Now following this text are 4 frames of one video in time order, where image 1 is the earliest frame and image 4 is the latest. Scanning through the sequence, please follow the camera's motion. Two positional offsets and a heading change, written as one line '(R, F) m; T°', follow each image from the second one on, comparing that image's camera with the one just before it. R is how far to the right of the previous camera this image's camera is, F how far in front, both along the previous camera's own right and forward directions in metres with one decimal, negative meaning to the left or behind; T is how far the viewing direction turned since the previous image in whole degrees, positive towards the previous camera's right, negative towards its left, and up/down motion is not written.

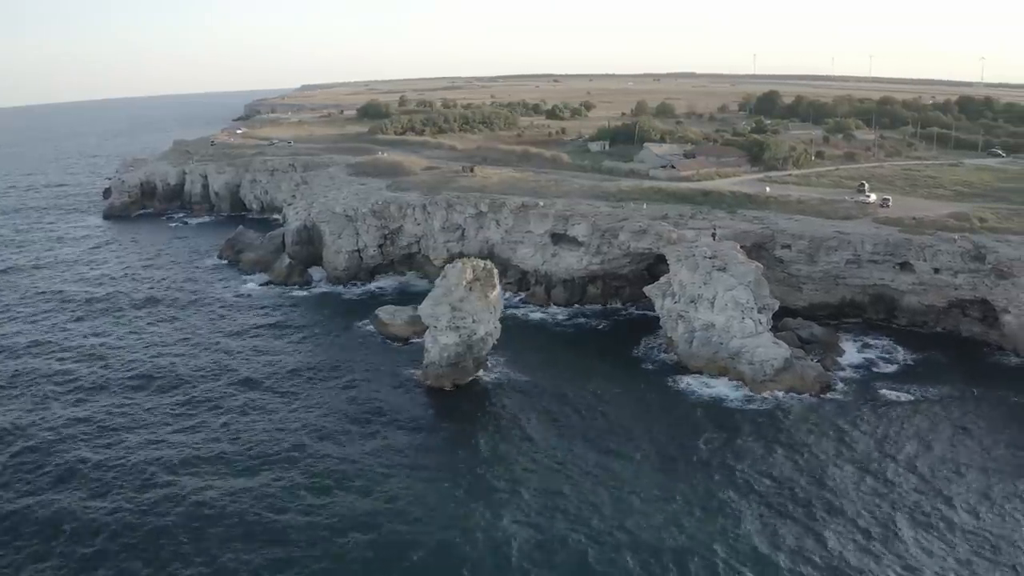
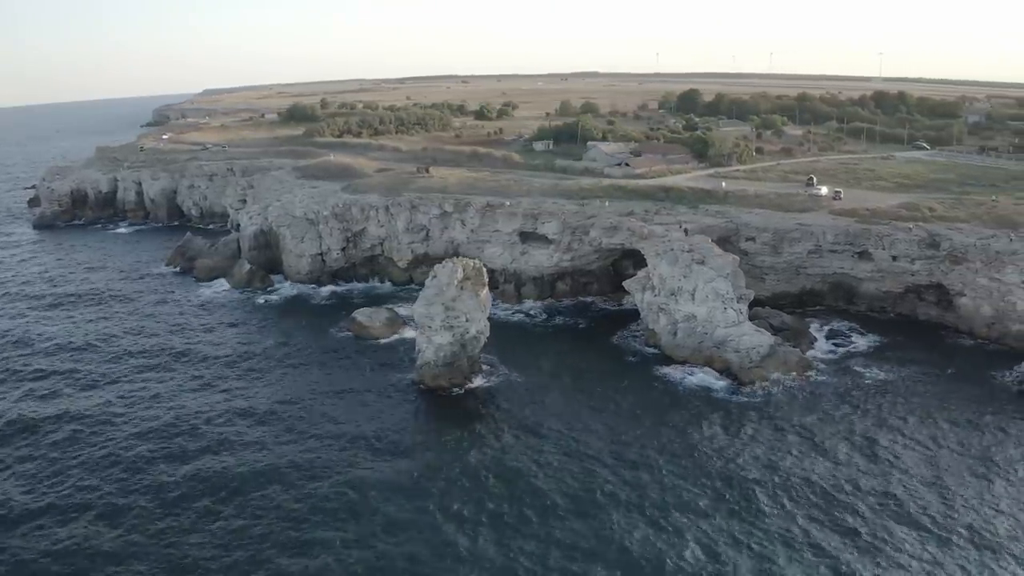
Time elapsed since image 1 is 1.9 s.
(-2.3, 0.0) m; +5°
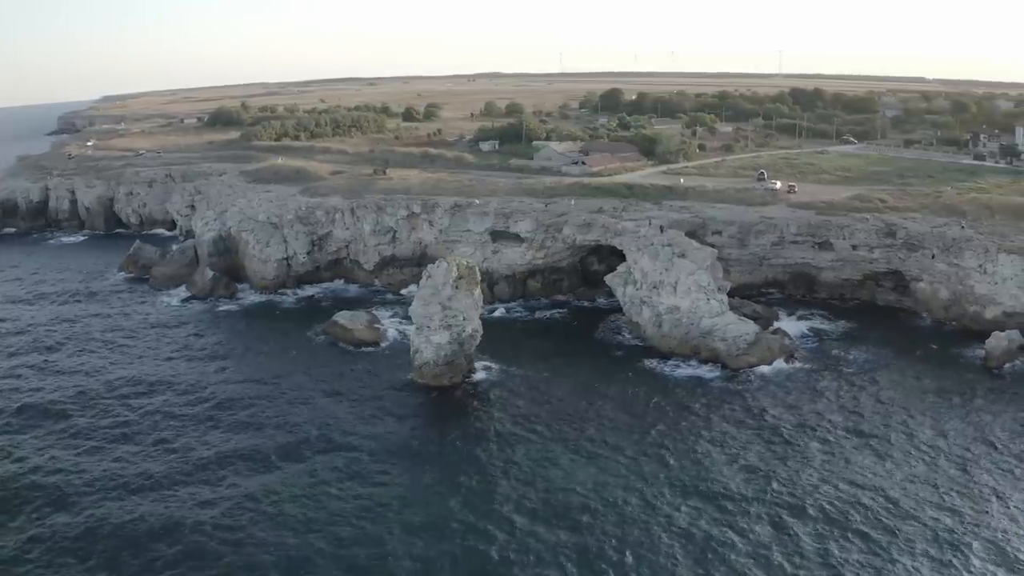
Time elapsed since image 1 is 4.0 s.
(-2.5, -0.3) m; +5°
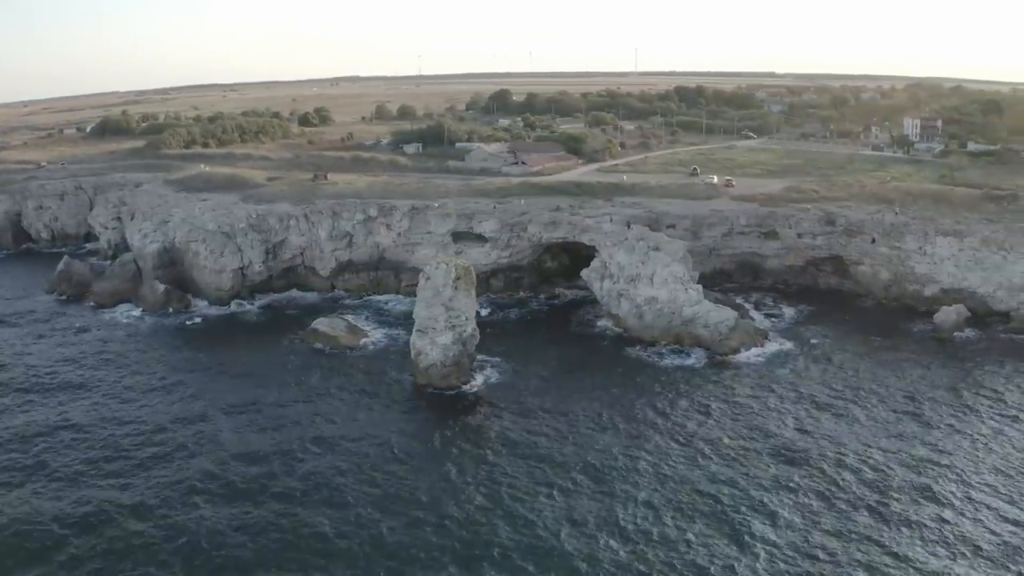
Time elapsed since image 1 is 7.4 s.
(-4.0, -0.8) m; +7°
